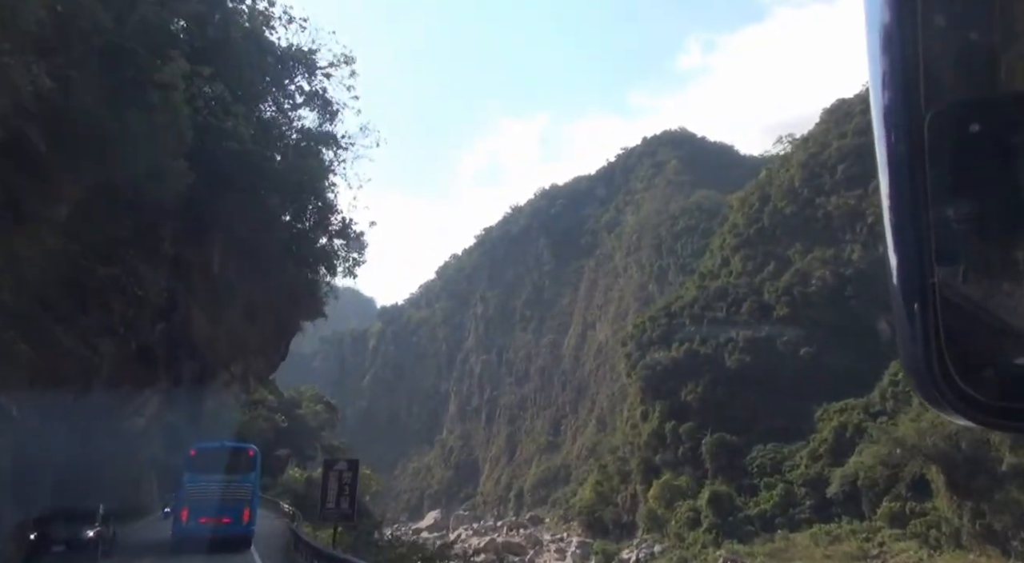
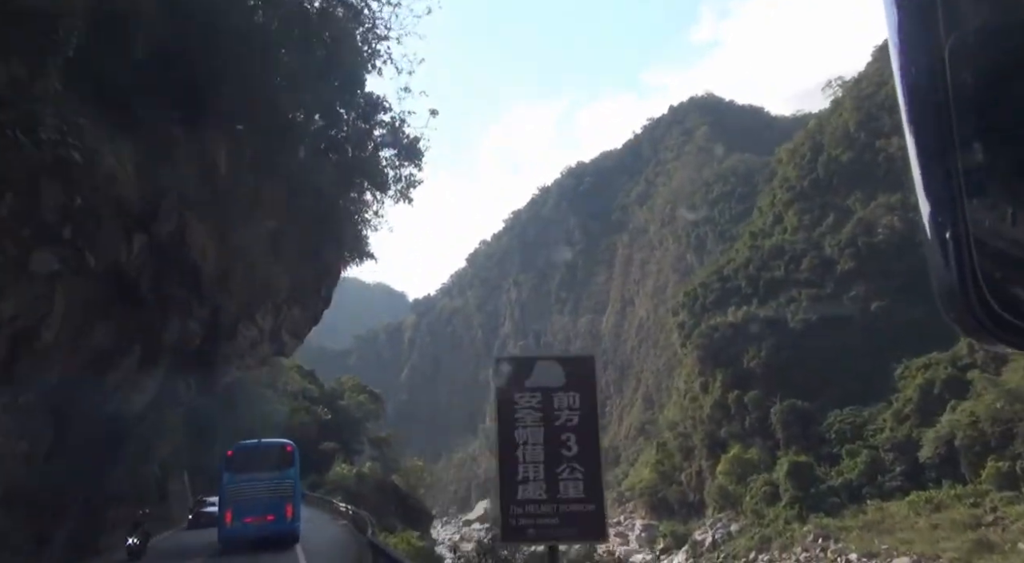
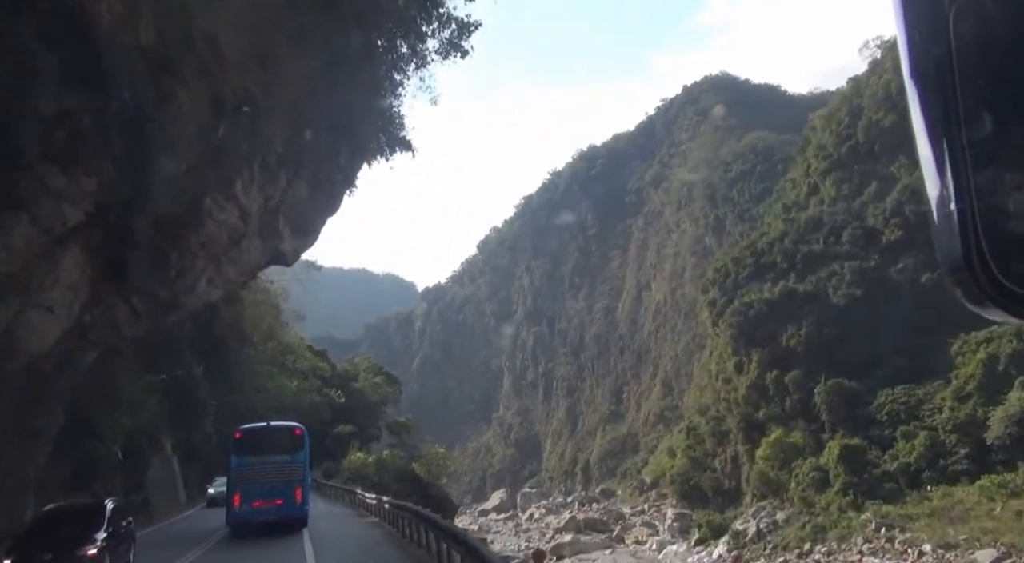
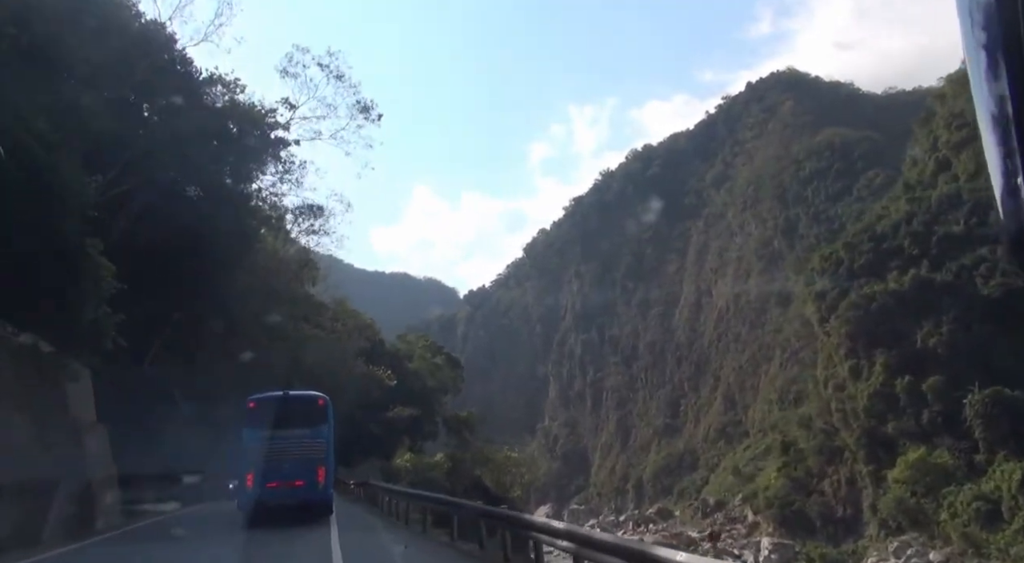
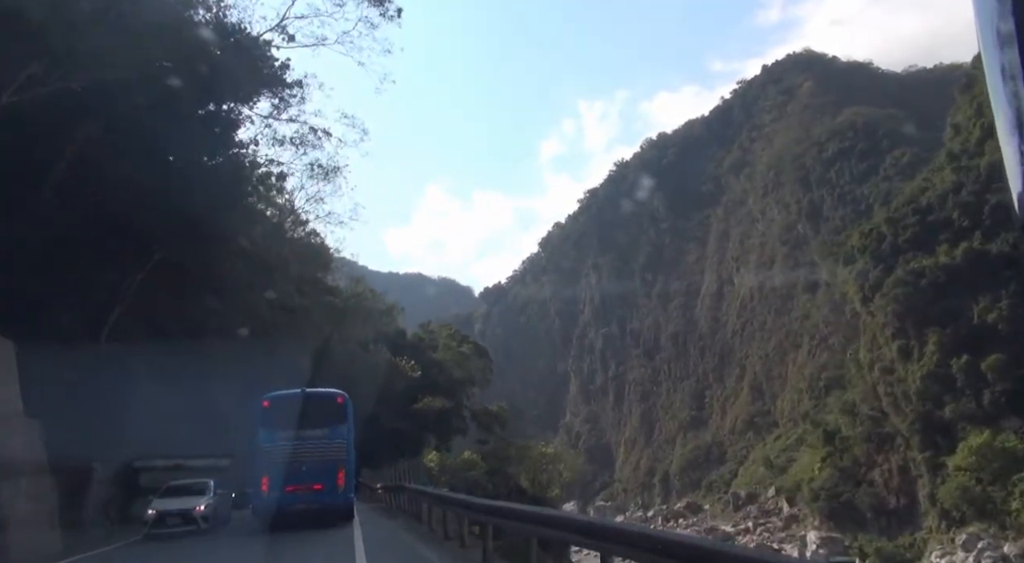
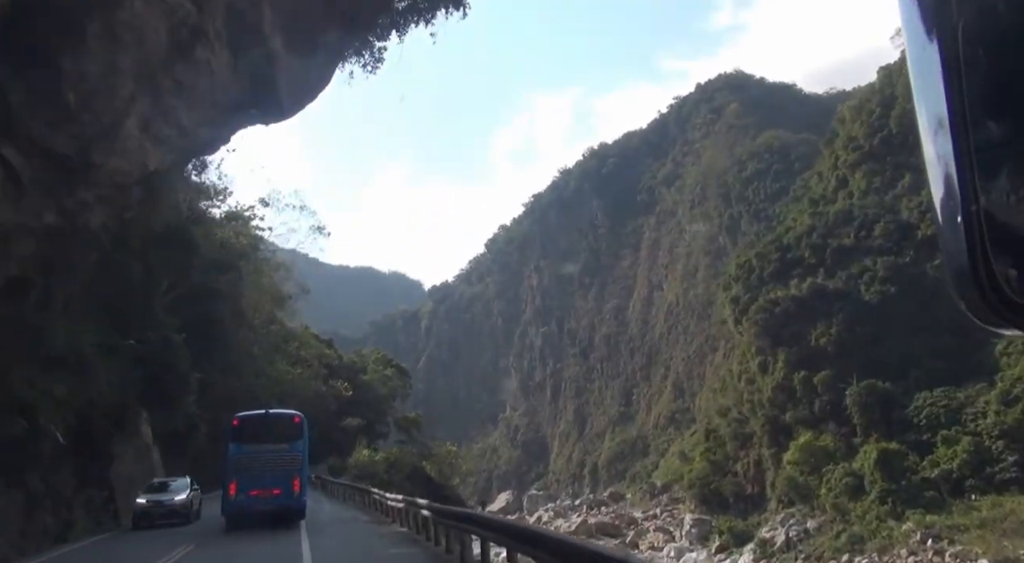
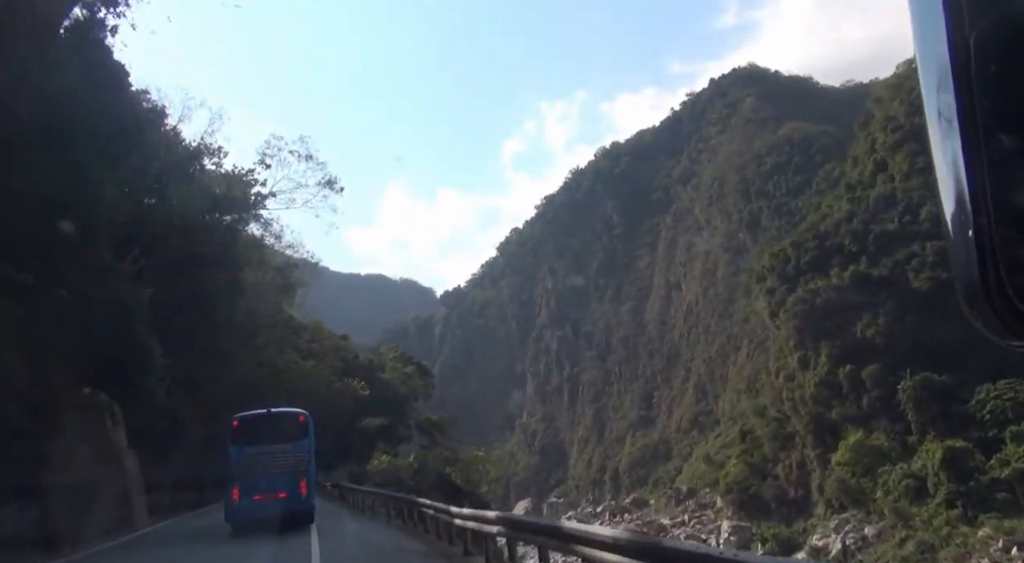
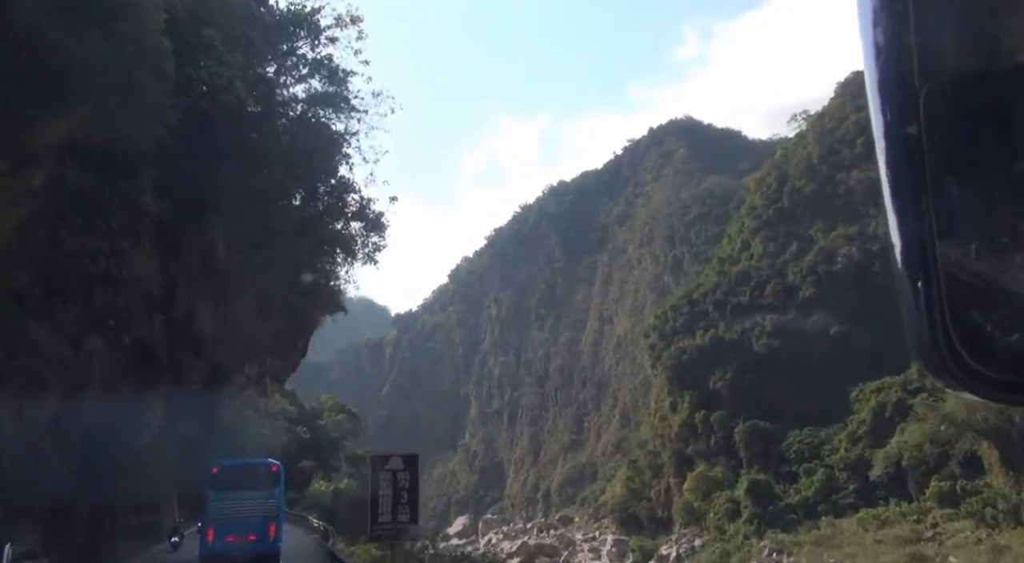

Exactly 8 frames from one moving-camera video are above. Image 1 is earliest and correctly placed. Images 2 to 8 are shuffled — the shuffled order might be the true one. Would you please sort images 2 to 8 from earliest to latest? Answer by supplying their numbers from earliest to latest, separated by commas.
8, 2, 3, 6, 7, 4, 5
